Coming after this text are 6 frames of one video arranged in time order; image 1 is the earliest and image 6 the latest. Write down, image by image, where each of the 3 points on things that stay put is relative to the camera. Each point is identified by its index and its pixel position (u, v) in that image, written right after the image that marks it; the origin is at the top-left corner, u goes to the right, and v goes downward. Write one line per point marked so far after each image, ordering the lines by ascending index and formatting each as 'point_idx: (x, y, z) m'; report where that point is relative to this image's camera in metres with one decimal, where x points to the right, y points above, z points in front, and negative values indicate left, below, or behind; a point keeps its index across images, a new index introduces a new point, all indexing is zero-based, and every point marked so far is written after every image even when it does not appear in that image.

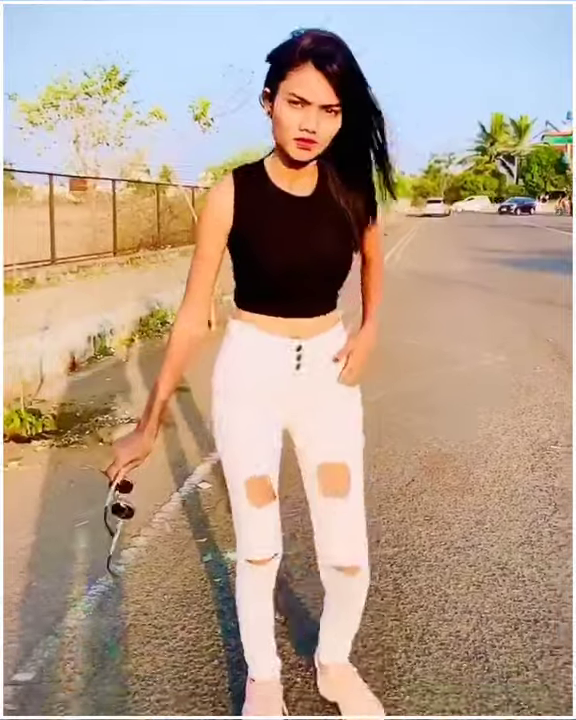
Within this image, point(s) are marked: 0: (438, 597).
0: (+0.6, -0.9, +3.5) m
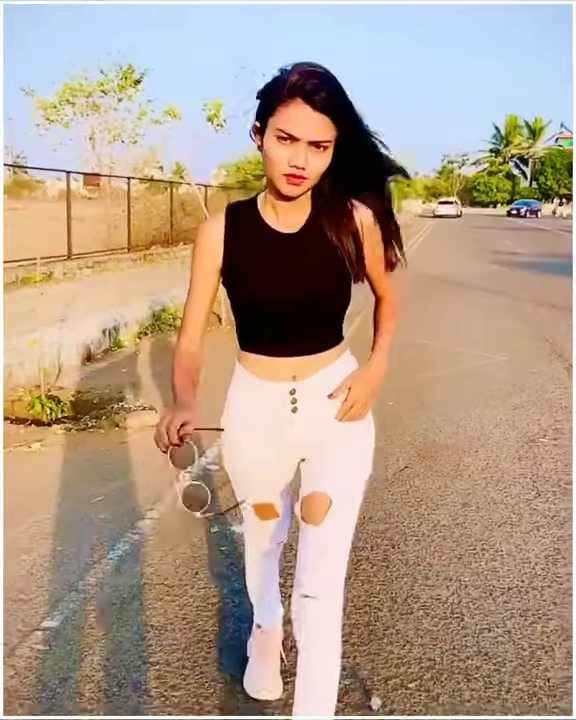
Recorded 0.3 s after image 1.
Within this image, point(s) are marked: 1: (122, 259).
0: (+0.6, -0.9, +3.8) m
1: (-2.9, +1.8, +16.0) m
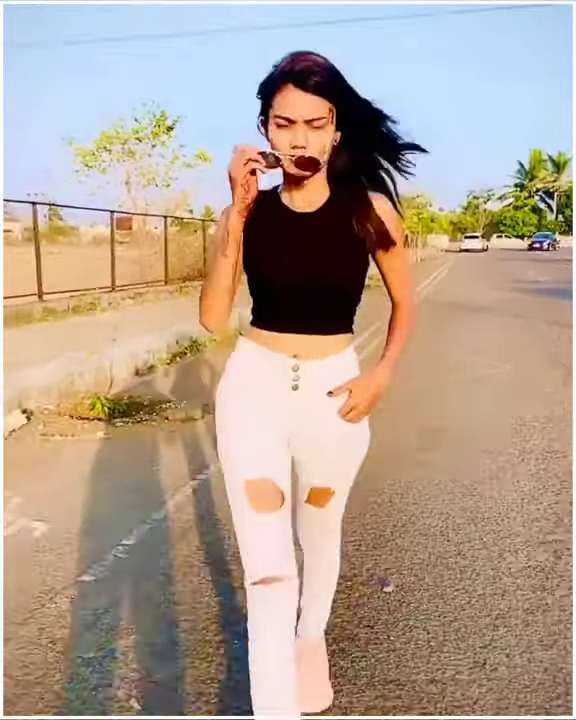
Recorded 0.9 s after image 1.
0: (+0.7, -0.8, +4.8) m
1: (-2.4, +1.3, +17.2) m
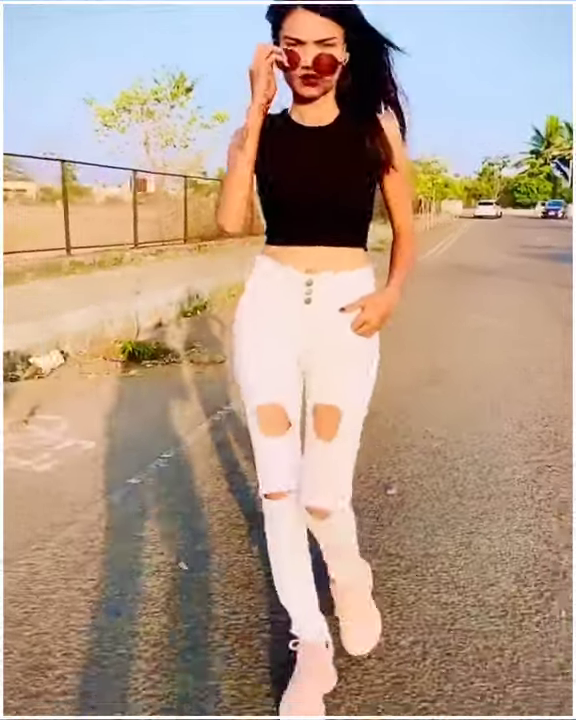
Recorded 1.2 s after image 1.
0: (+0.8, -0.4, +5.4) m
1: (-2.1, +2.2, +17.7) m
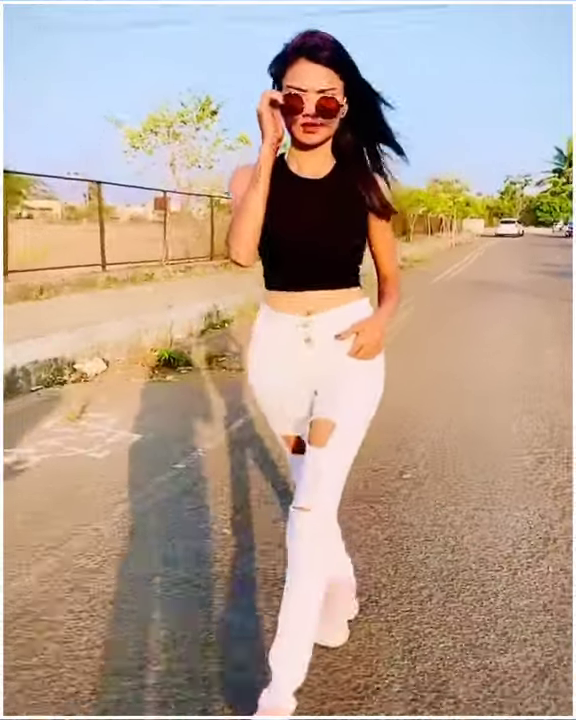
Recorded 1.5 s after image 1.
0: (+1.0, -0.5, +5.9) m
1: (-1.7, +1.9, +18.4) m
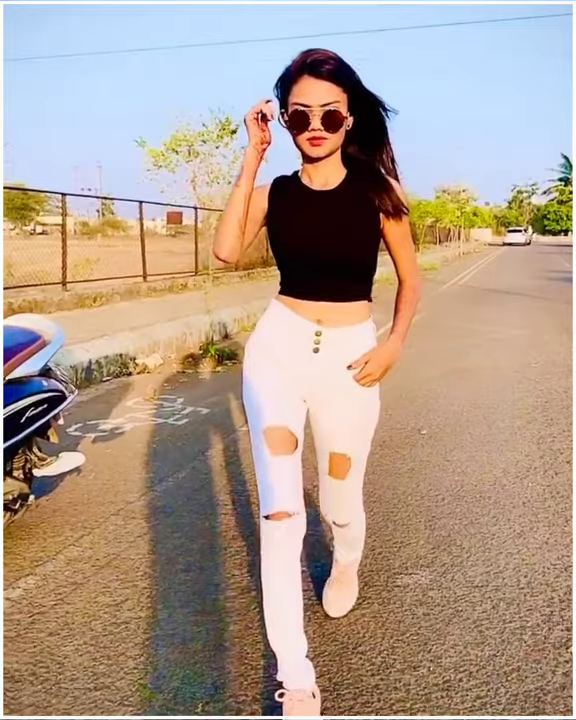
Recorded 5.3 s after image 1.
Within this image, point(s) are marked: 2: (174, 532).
0: (+1.3, -0.3, +7.3) m
1: (-1.2, +1.8, +19.8) m
2: (-0.5, -0.8, +4.3) m
